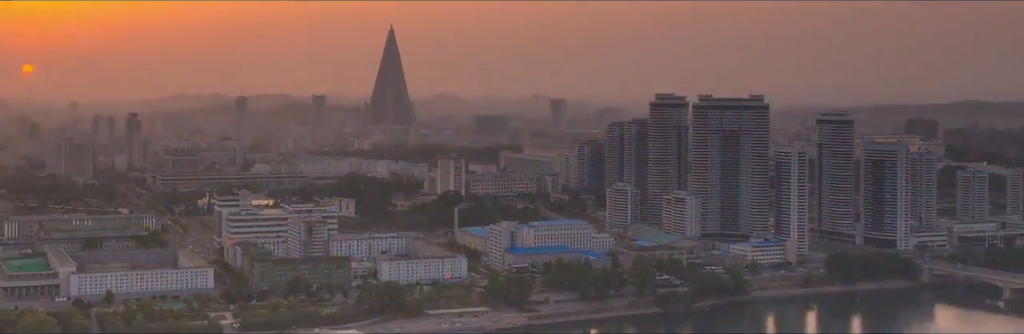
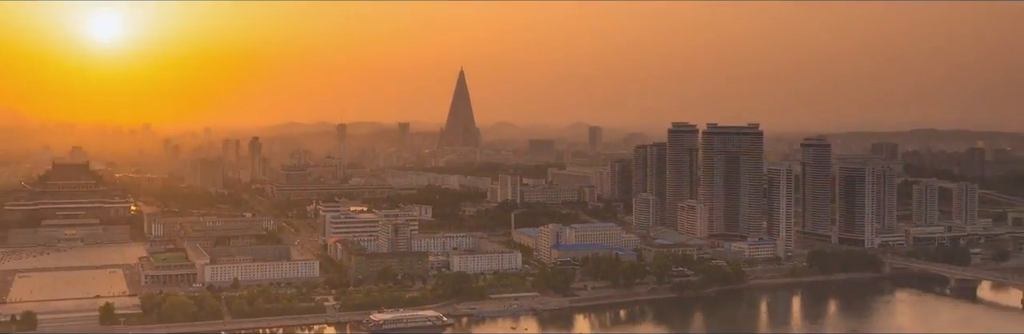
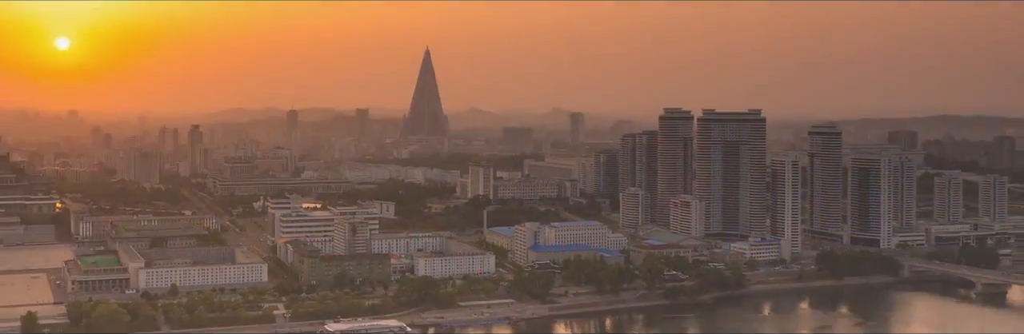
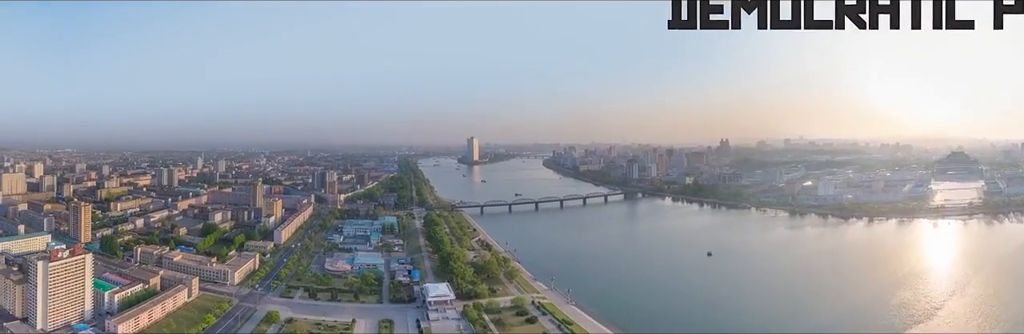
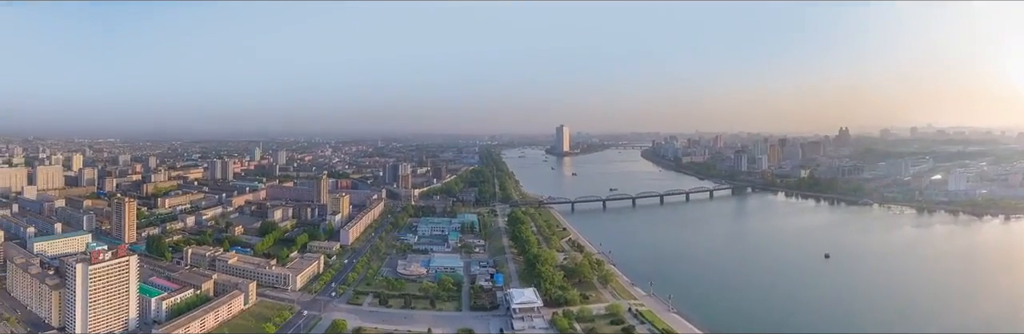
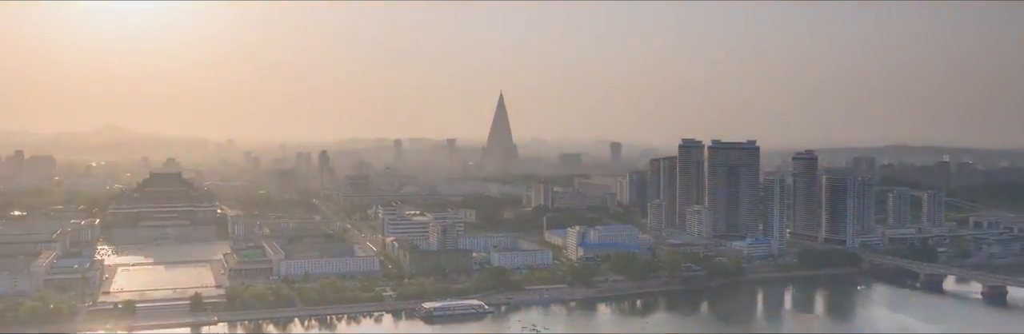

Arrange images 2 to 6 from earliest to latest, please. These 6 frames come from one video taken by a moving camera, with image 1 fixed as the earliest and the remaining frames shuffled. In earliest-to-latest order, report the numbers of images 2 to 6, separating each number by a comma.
3, 2, 6, 4, 5
